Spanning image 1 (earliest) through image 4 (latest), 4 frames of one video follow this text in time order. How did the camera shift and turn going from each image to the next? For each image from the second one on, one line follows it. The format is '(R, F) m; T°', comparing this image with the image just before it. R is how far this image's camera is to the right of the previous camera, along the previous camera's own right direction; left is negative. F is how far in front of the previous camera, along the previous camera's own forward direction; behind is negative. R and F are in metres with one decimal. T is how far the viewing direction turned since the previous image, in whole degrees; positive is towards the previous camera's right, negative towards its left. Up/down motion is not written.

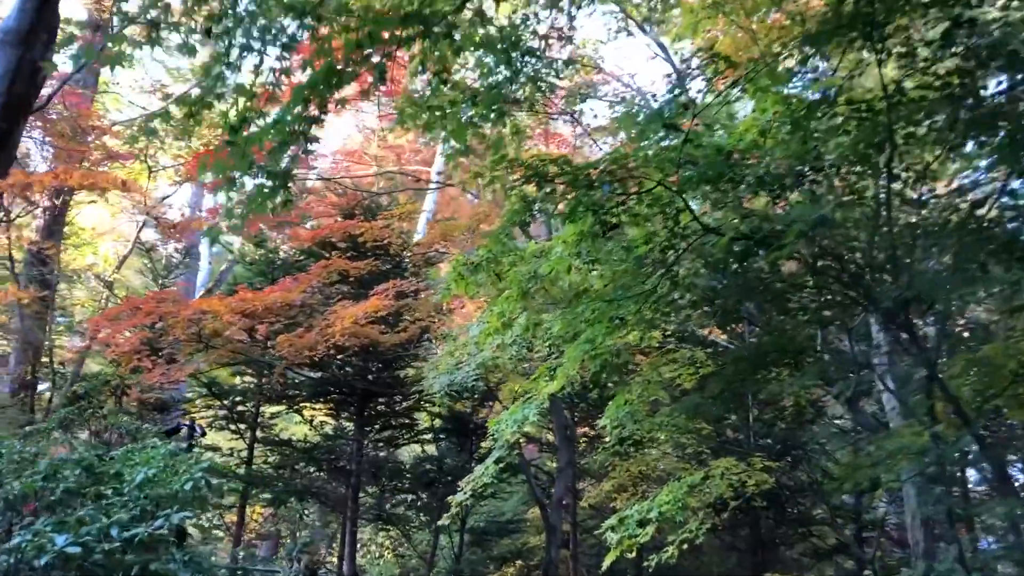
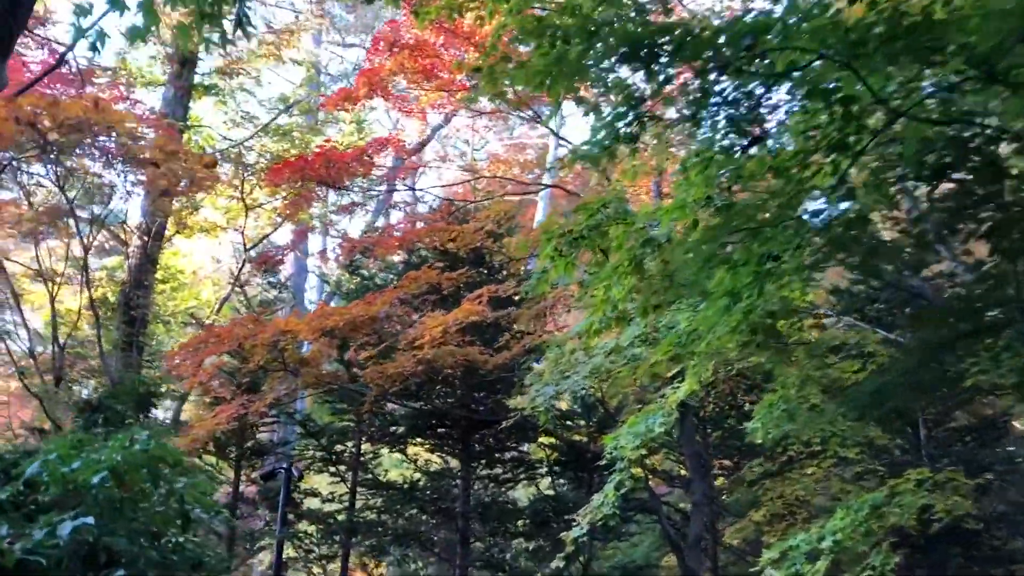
(0.0, +0.9) m; -7°
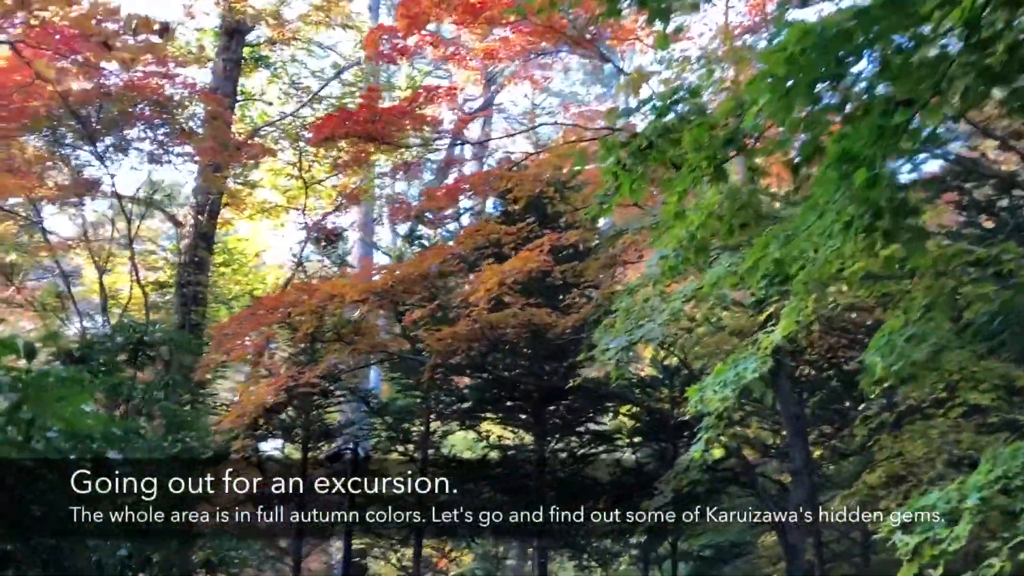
(+0.1, +0.6) m; -5°
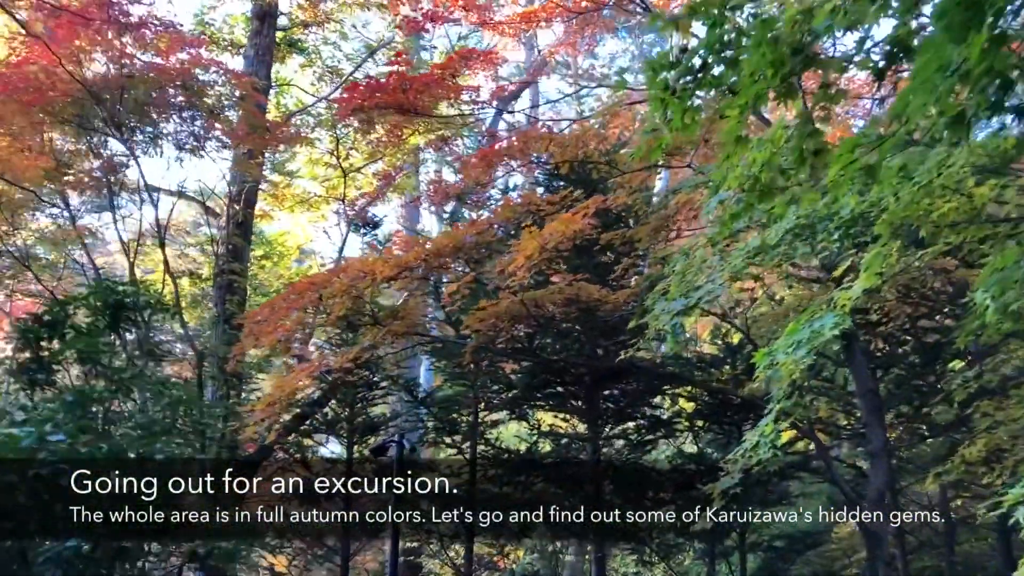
(+0.1, +0.4) m; -3°
